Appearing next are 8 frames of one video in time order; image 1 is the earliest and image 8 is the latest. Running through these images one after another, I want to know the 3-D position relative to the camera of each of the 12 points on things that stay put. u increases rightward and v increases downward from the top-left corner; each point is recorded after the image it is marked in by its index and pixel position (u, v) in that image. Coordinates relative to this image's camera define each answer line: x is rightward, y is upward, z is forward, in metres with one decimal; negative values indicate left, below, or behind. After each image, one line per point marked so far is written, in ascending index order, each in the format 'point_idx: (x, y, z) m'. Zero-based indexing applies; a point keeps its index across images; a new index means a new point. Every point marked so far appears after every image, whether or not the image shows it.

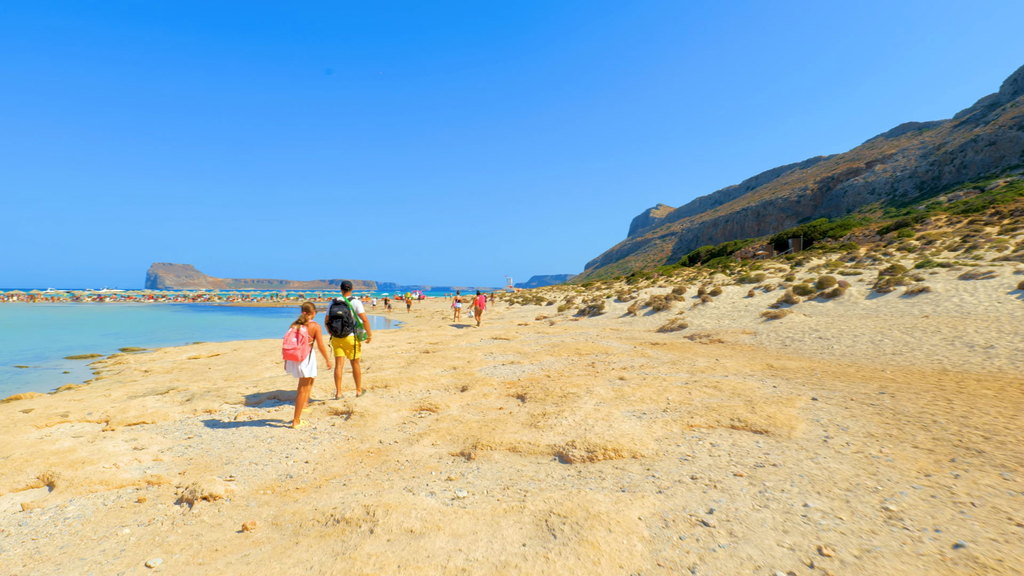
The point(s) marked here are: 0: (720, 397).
0: (+2.3, -1.2, +6.9) m
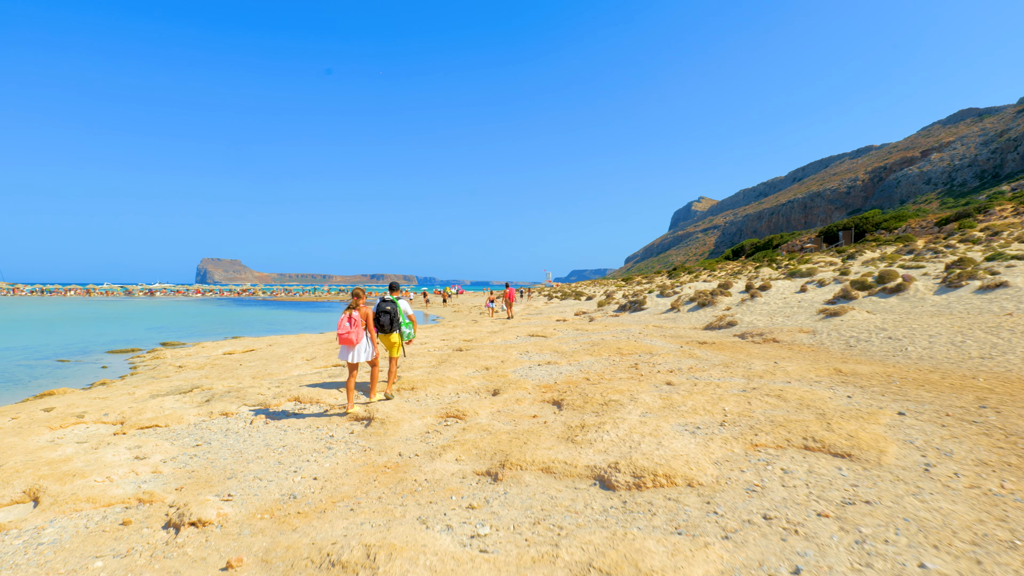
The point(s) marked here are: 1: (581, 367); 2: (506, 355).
0: (+2.6, -1.1, +6.0) m
1: (+1.2, -1.3, +10.4) m
2: (-0.1, -1.3, +12.3) m
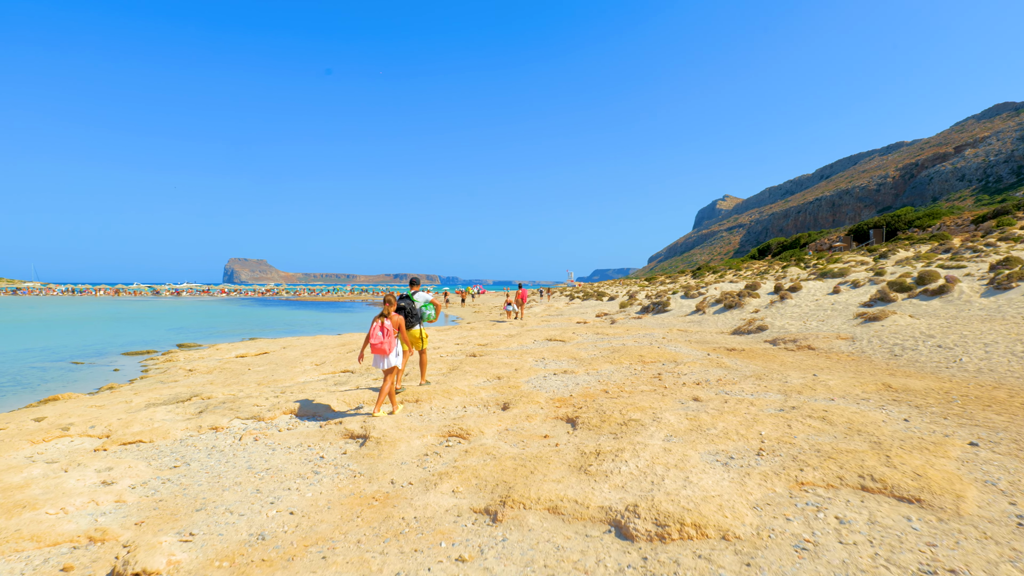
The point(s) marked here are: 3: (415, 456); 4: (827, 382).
0: (+2.7, -1.2, +5.2) m
1: (+1.4, -1.4, +9.7) m
2: (+0.2, -1.4, +11.6) m
3: (-0.9, -1.6, +6.0) m
4: (+3.7, -1.1, +7.5) m
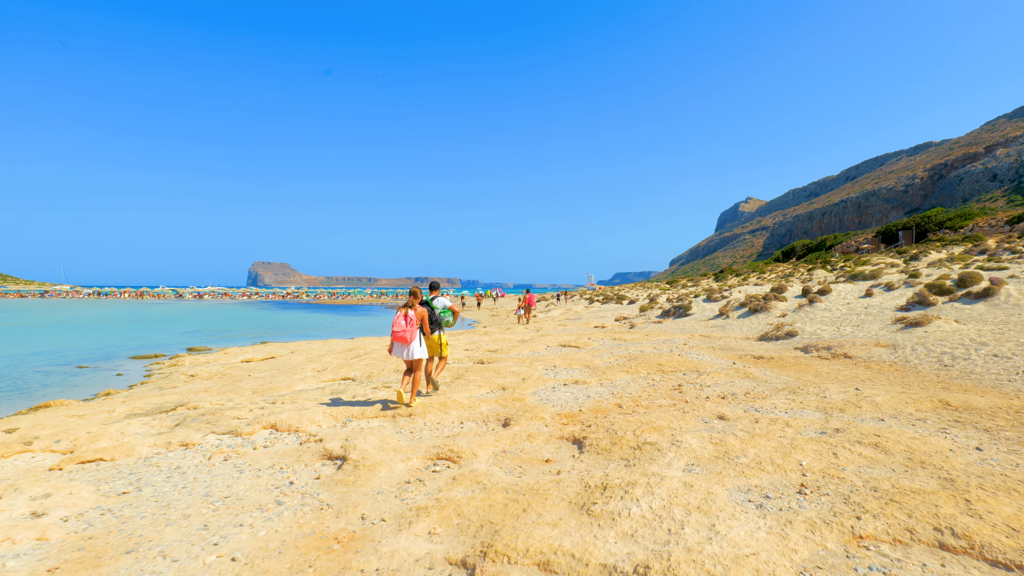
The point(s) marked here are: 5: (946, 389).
0: (+2.6, -1.2, +4.3) m
1: (+1.4, -1.4, +8.8) m
2: (+0.3, -1.4, +10.7) m
3: (-1.0, -1.6, +5.2) m
4: (+3.7, -1.1, +6.5) m
5: (+4.8, -1.1, +7.0) m
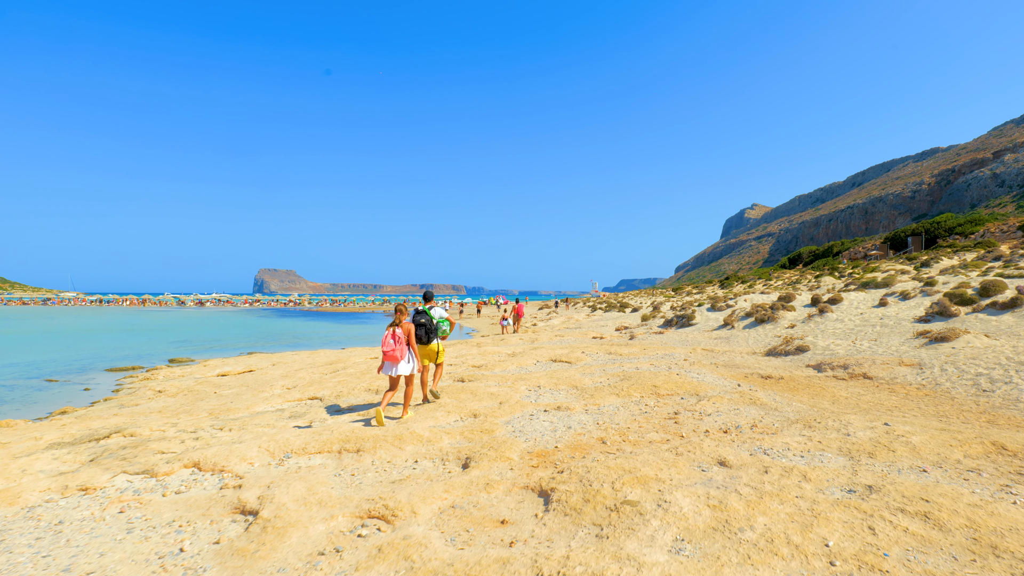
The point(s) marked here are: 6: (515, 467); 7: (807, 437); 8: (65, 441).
0: (+2.2, -1.3, +3.1) m
1: (+1.1, -1.6, +7.7) m
2: (0.0, -1.6, +9.6) m
3: (-1.3, -1.7, +4.1) m
4: (+3.4, -1.3, +5.4) m
5: (+4.5, -1.3, +5.8) m
6: (0.0, -1.6, +5.7) m
7: (+2.7, -1.4, +5.7) m
8: (-6.0, -2.1, +8.5) m
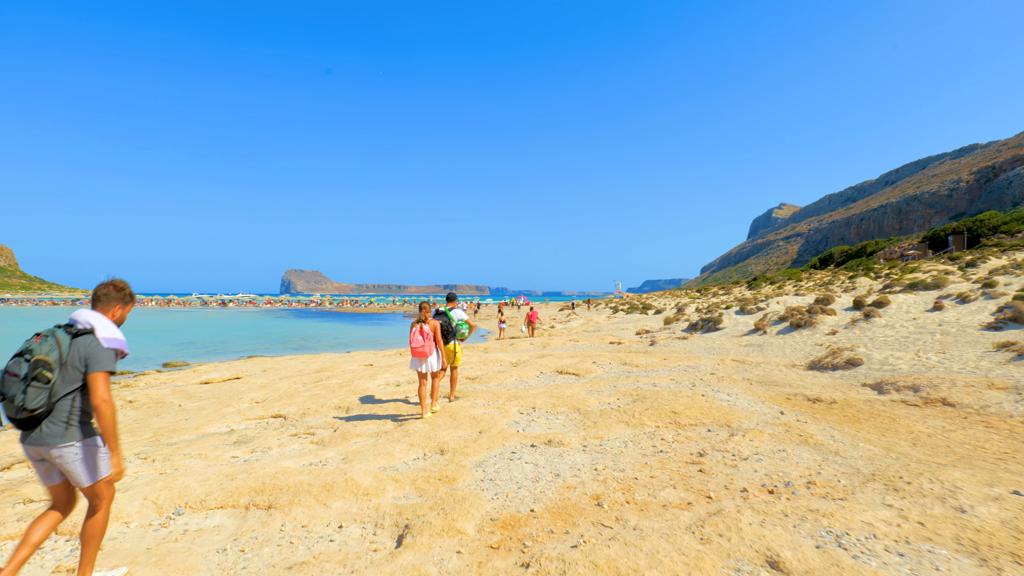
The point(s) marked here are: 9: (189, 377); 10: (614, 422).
0: (+1.8, -1.3, +1.3) m
1: (+0.8, -1.6, +5.9) m
2: (-0.2, -1.6, +7.9) m
3: (-1.7, -1.8, +2.4) m
4: (+3.0, -1.3, +3.5) m
5: (+4.2, -1.3, +3.9) m
6: (-0.3, -1.6, +3.9) m
7: (+2.4, -1.4, +3.8) m
8: (-6.2, -2.1, +7.0) m
9: (-9.7, -2.7, +19.0) m
10: (+1.2, -1.5, +7.2) m
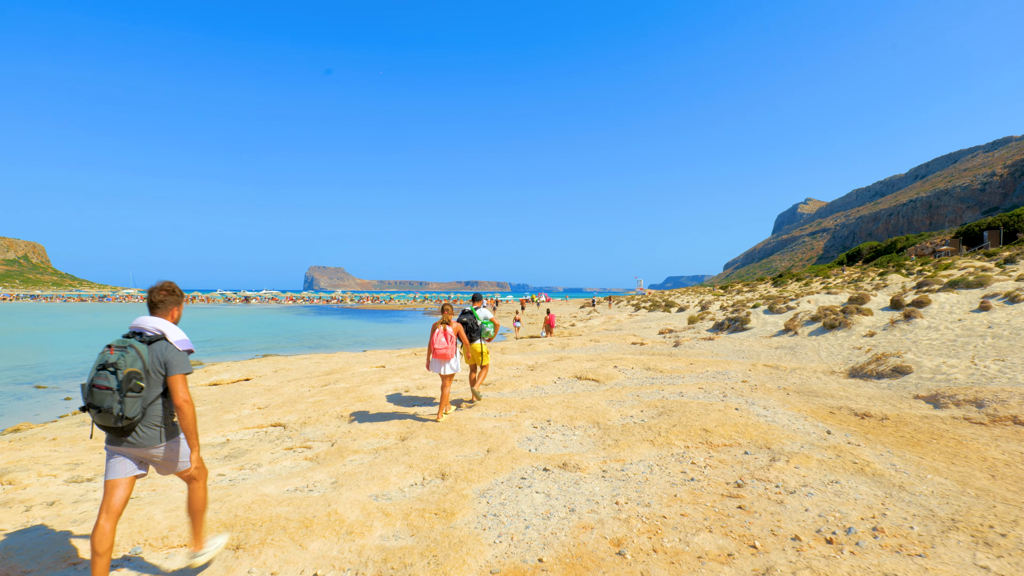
0: (+1.7, -1.4, +0.5) m
1: (+0.9, -1.6, +5.2) m
2: (-0.1, -1.6, +7.2) m
3: (-1.8, -1.8, +1.7) m
4: (+3.0, -1.3, +2.7) m
5: (+4.2, -1.3, +3.0) m
6: (-0.3, -1.7, +3.2) m
7: (+2.4, -1.4, +3.0) m
8: (-6.1, -2.1, +6.5) m
9: (-9.2, -2.6, +18.6) m
10: (+1.3, -1.6, +6.4) m
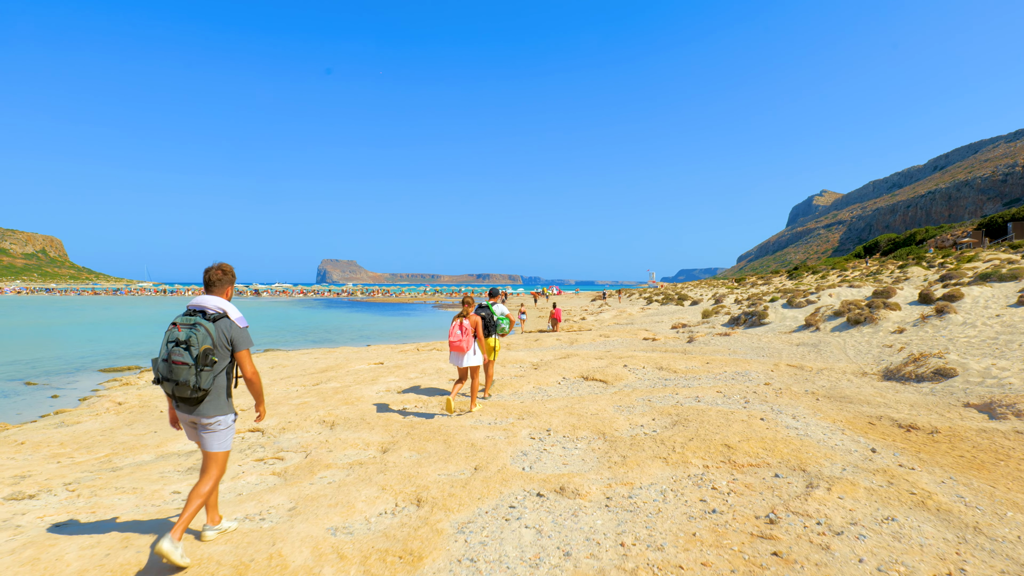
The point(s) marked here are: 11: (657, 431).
0: (+1.5, -1.4, -0.4) m
1: (+0.8, -1.6, +4.3) m
2: (-0.1, -1.6, +6.3) m
3: (-1.9, -1.8, +0.9) m
4: (+2.9, -1.3, +1.8) m
5: (+4.0, -1.3, +2.1) m
6: (-0.4, -1.6, +2.4) m
7: (+2.2, -1.4, +2.1) m
8: (-6.2, -2.0, +5.8) m
9: (-9.1, -2.4, +17.9) m
10: (+1.2, -1.5, +5.5) m
11: (+1.5, -1.5, +6.5) m
